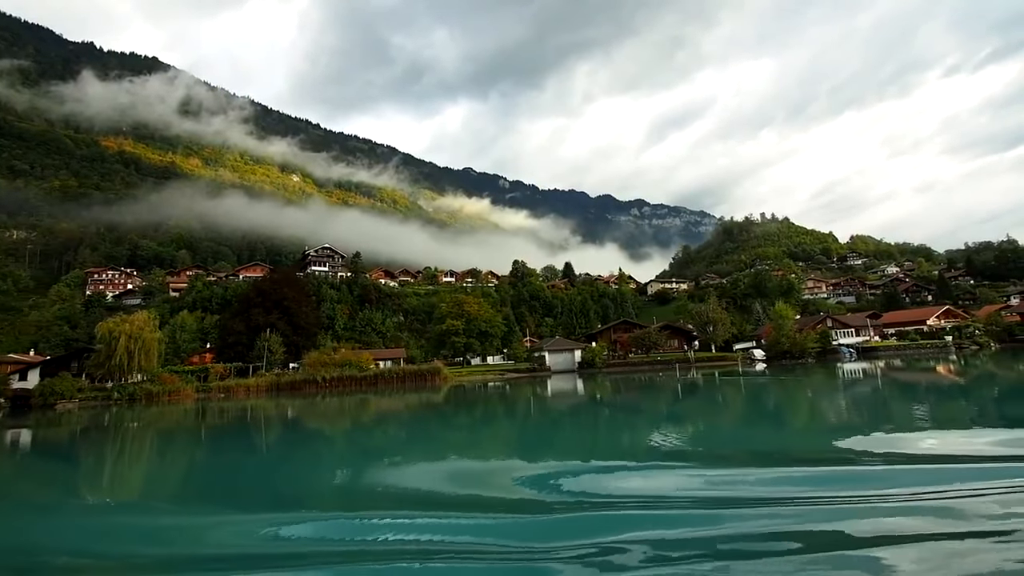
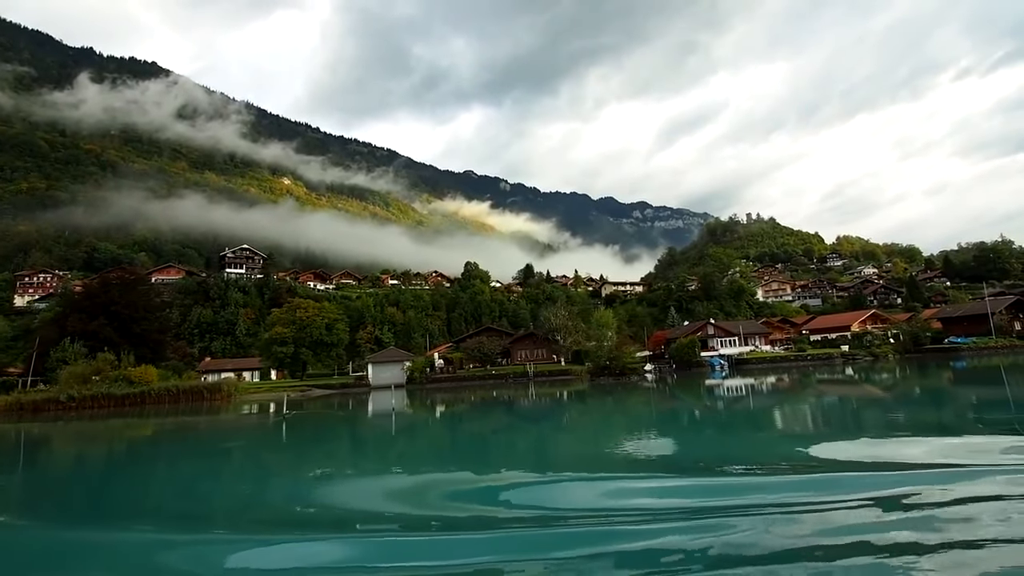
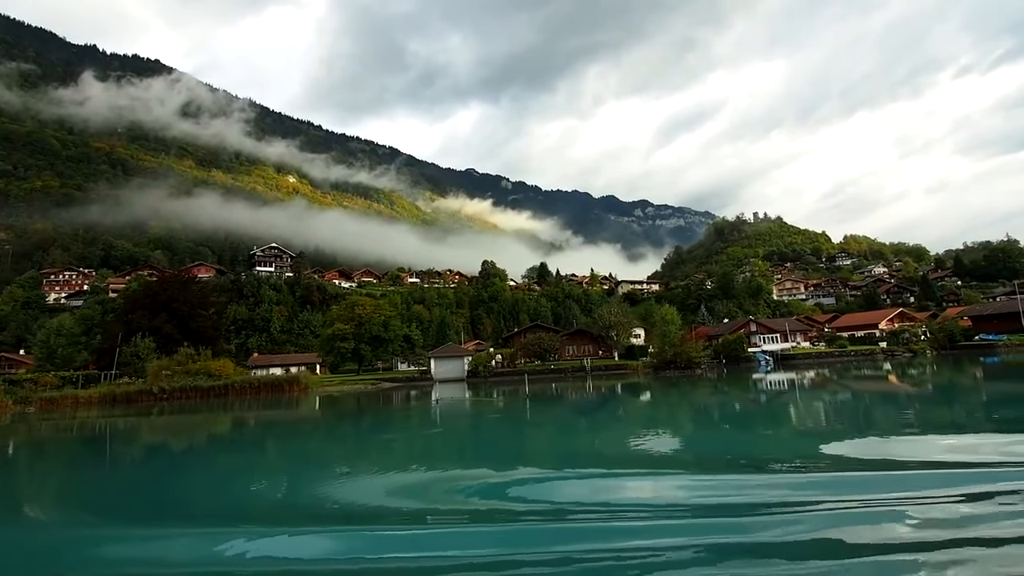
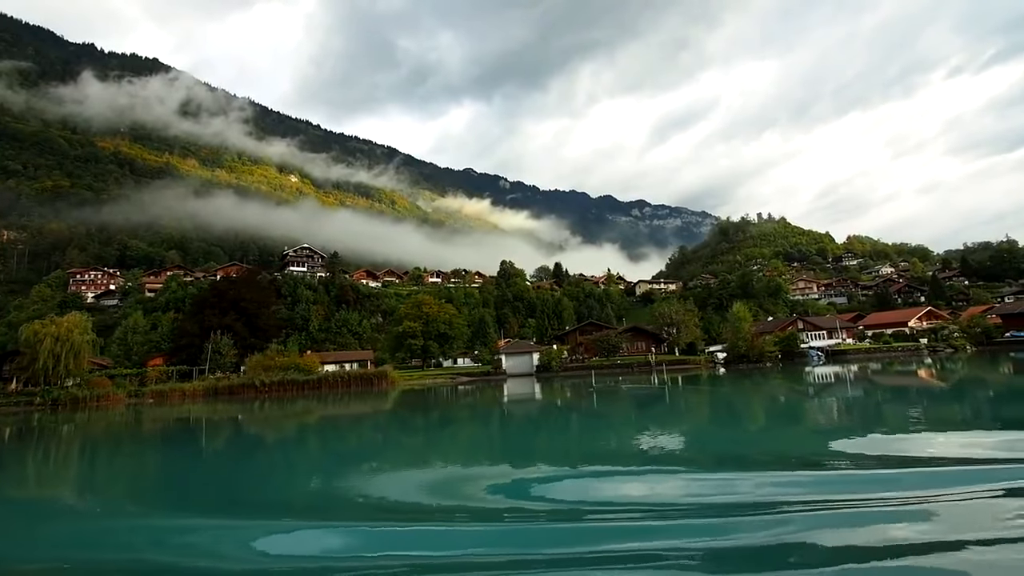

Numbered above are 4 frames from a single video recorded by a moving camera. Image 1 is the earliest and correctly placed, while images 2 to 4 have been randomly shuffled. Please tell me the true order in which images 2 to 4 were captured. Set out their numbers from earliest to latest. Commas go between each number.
4, 3, 2
